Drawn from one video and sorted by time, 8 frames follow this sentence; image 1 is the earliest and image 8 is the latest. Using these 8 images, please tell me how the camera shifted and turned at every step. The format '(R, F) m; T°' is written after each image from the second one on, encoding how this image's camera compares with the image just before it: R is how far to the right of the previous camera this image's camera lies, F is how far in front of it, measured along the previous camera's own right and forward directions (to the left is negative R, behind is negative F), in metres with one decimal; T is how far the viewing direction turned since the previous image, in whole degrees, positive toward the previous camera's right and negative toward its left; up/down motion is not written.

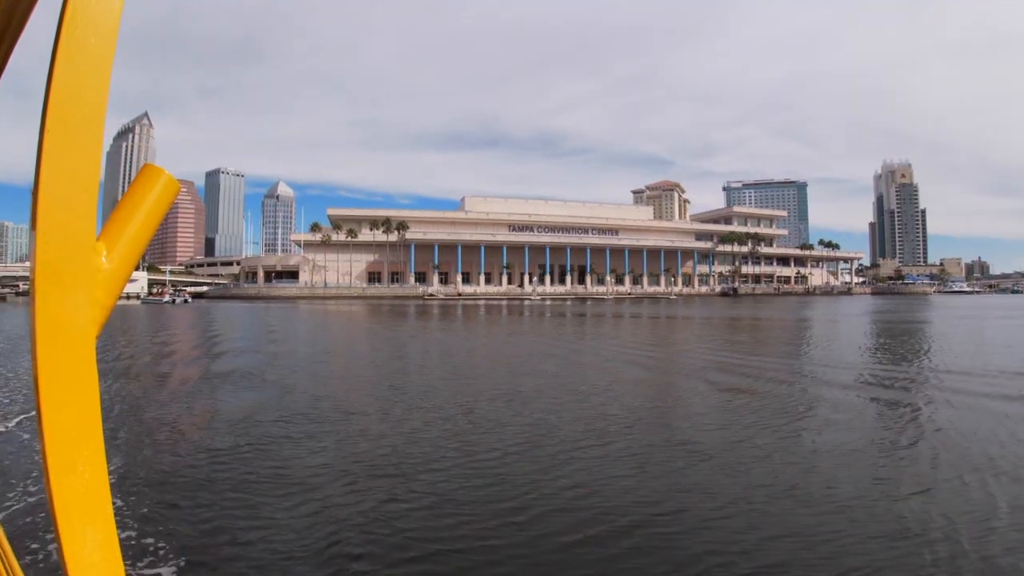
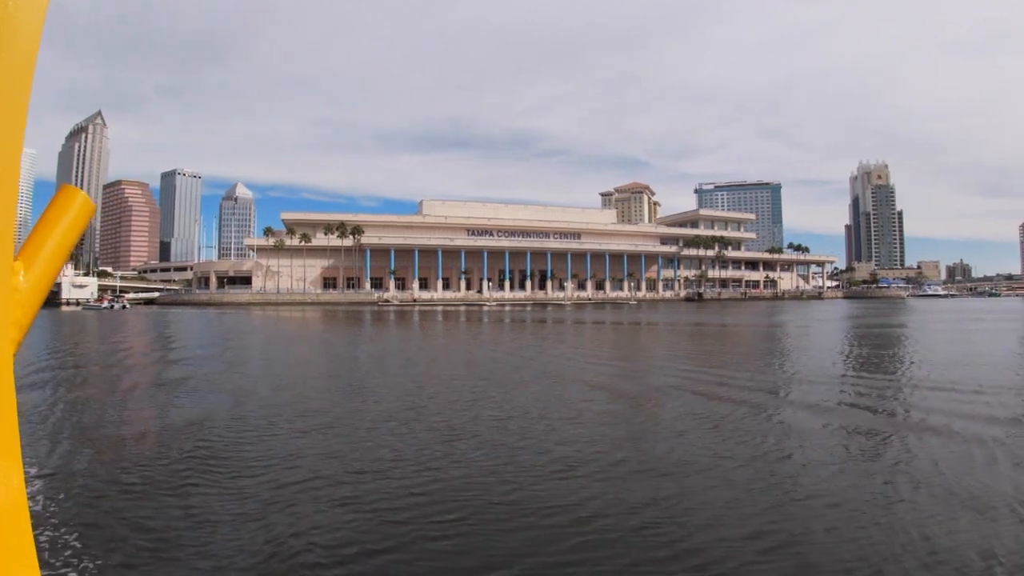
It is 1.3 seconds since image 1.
(+1.3, +0.4) m; 0°
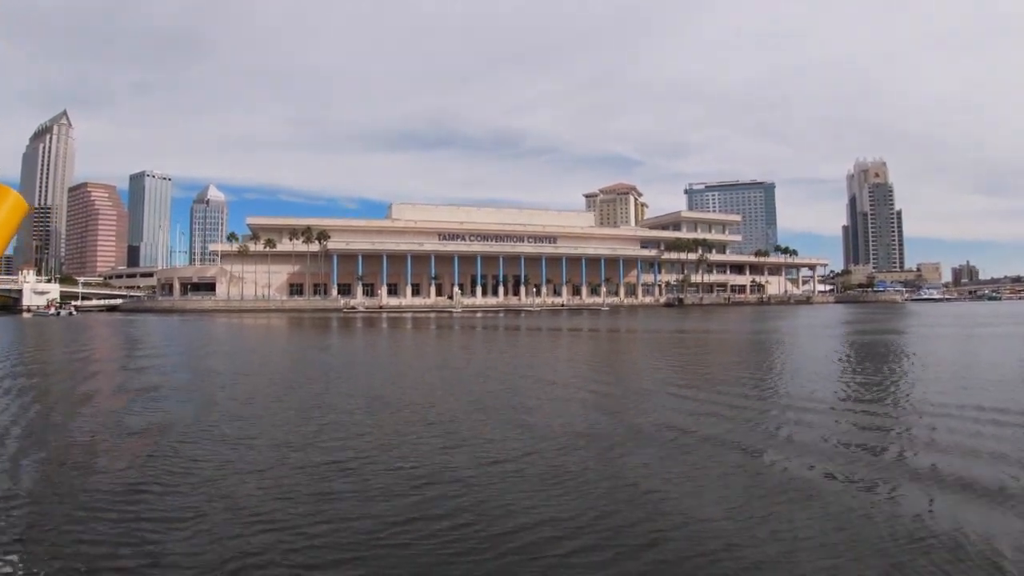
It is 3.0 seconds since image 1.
(+1.3, +0.7) m; -1°
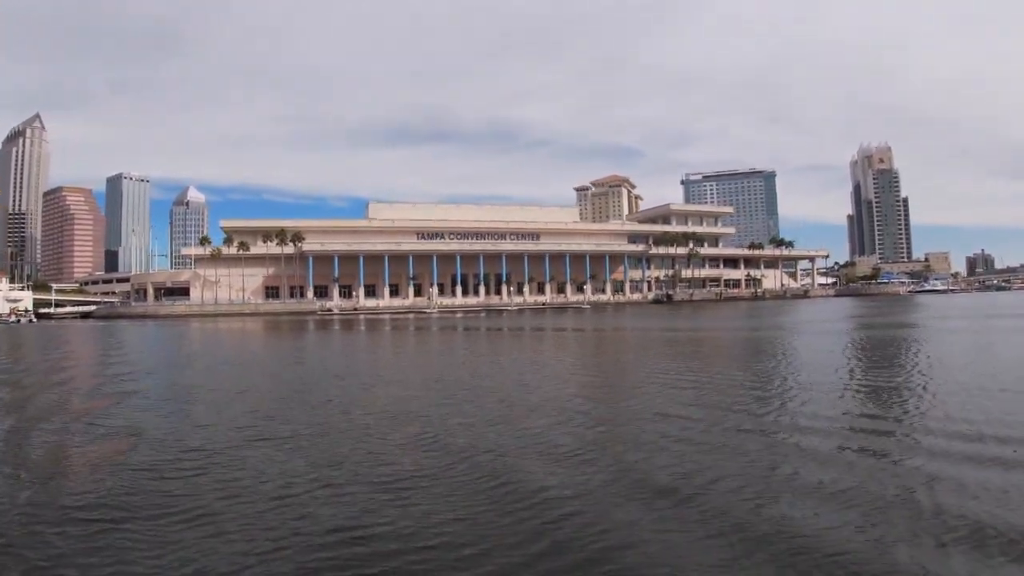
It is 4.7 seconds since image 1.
(+1.1, +0.7) m; -2°
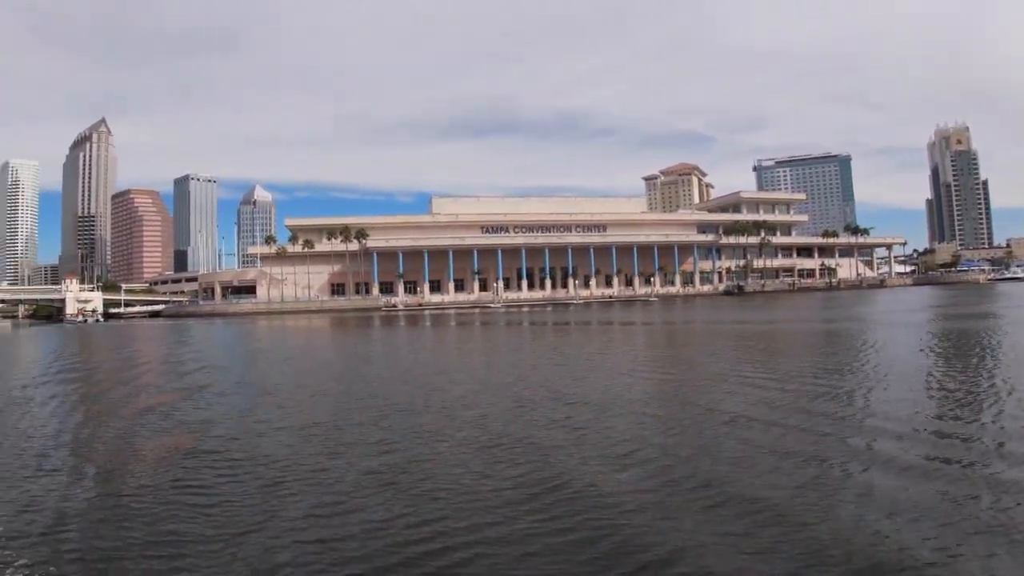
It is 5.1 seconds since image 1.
(-1.0, +0.4) m; -3°
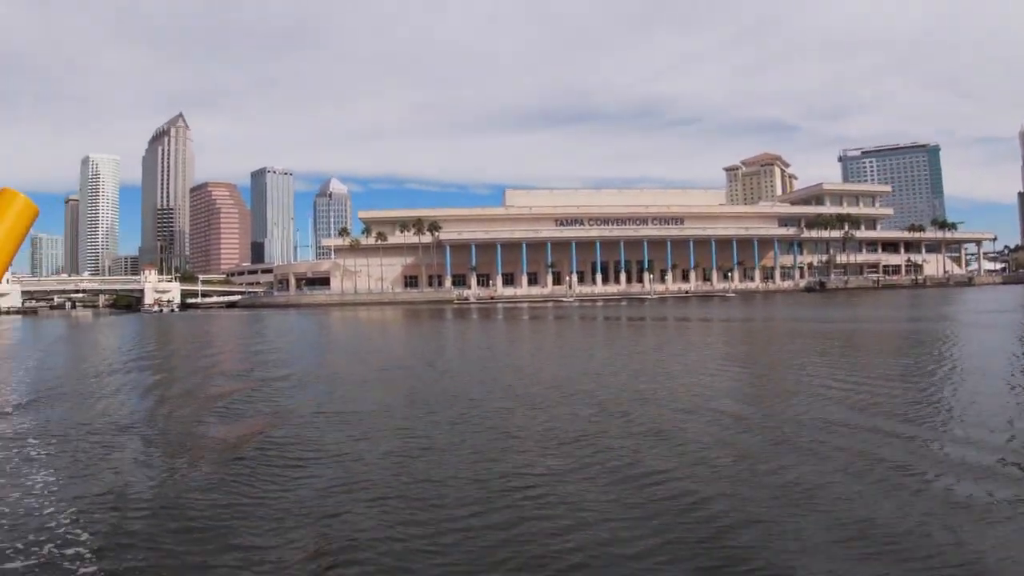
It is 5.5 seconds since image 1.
(-1.2, +0.2) m; -3°
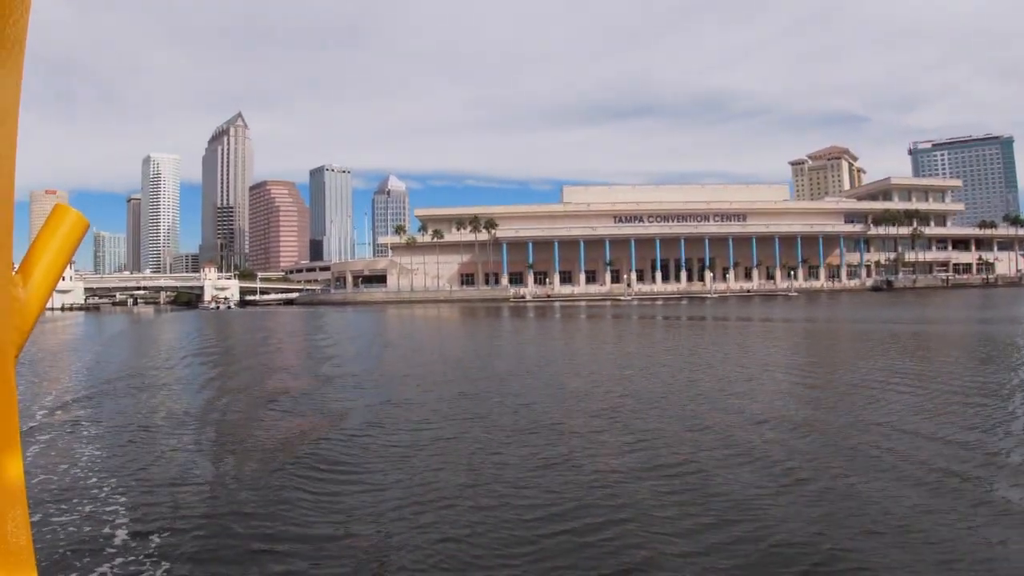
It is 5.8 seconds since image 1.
(-0.8, +0.1) m; -2°
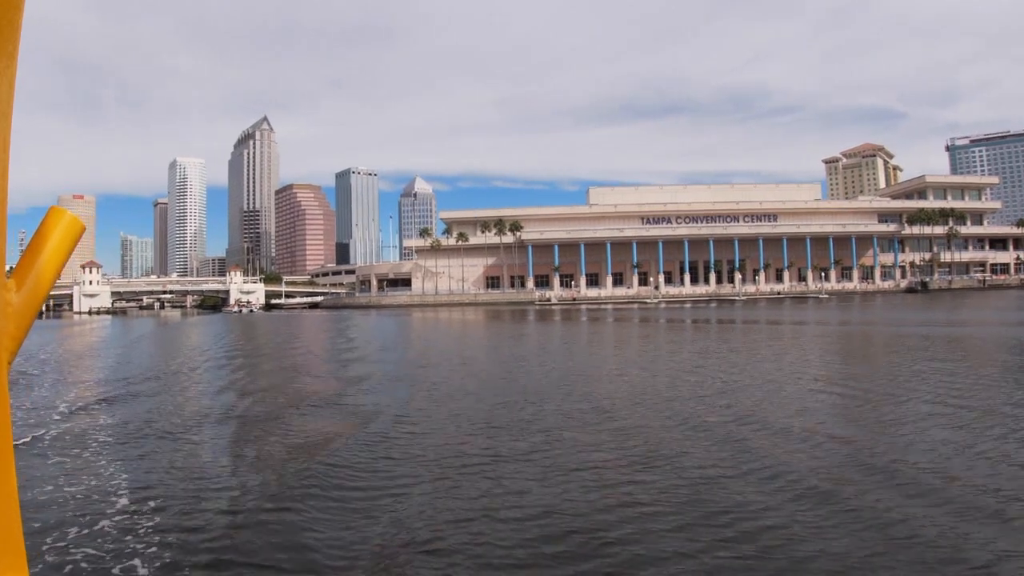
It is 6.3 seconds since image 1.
(-0.3, +0.1) m; -1°
